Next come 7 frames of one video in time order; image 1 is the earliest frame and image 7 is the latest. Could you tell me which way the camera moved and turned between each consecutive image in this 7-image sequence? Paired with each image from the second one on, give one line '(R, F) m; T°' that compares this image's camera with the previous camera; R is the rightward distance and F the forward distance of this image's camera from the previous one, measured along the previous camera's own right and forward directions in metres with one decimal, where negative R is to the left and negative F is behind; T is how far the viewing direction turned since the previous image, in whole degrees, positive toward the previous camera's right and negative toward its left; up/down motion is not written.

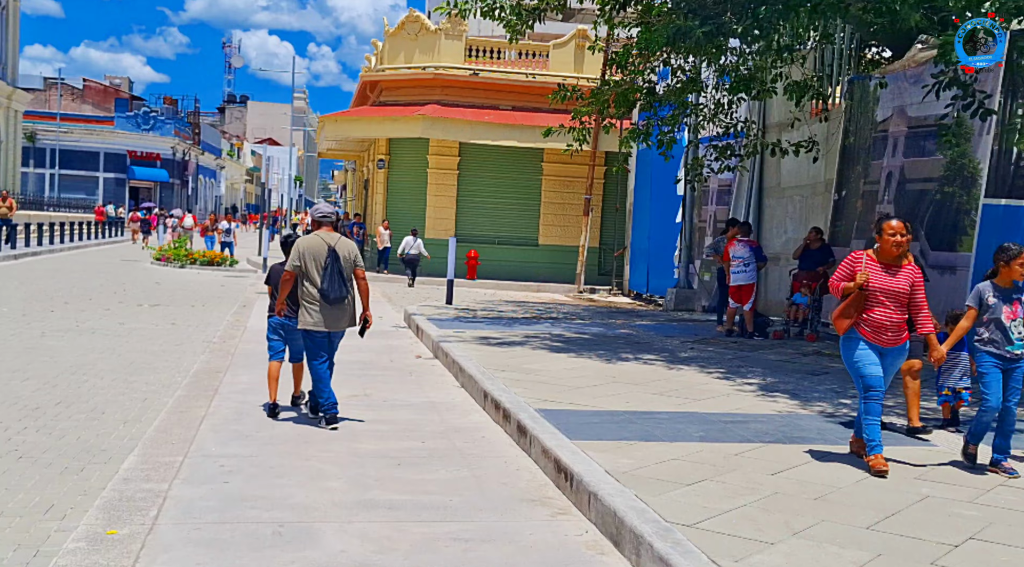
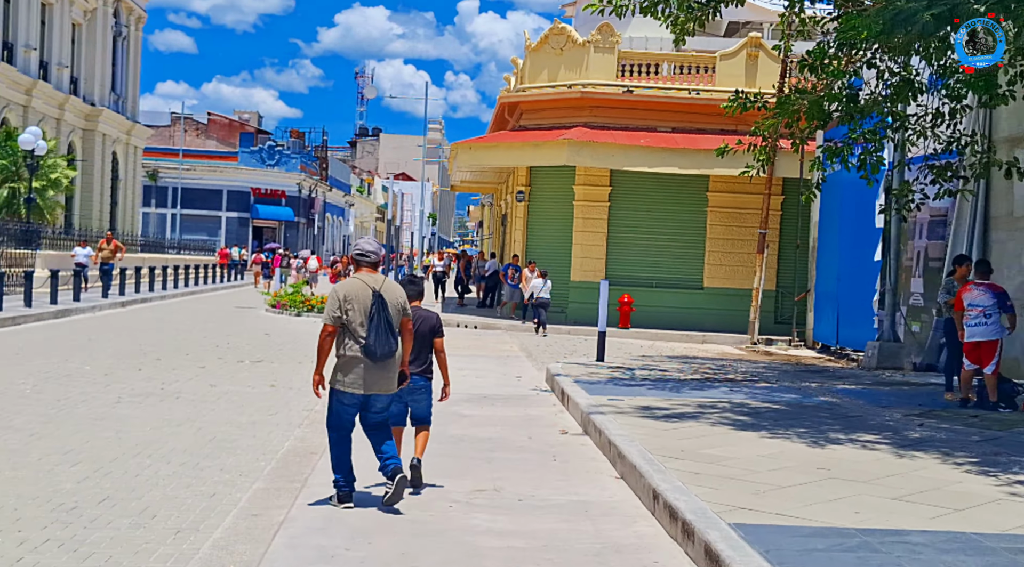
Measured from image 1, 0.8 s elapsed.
(-0.3, +2.9) m; -8°
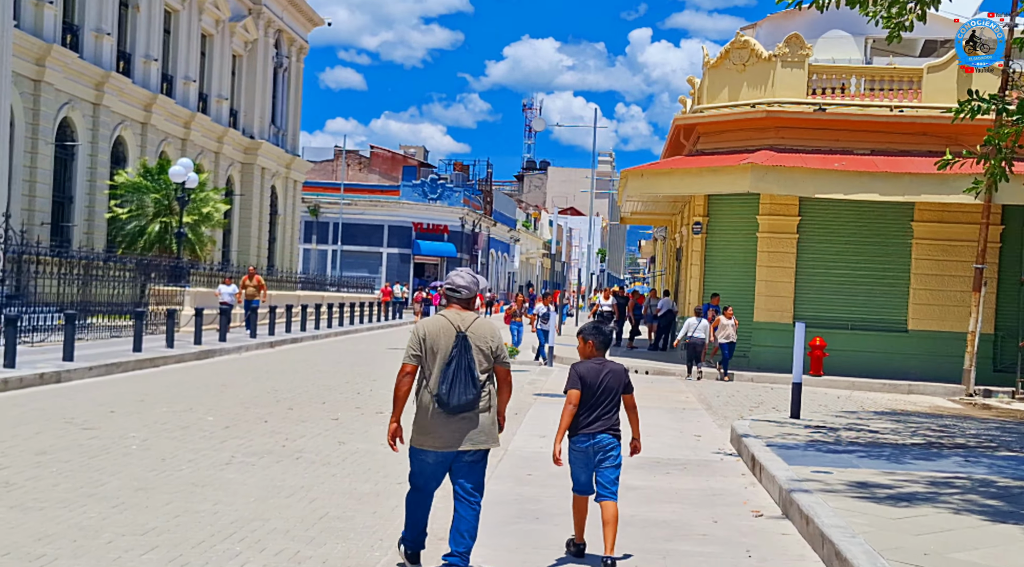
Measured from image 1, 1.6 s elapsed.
(-0.1, +2.0) m; -8°
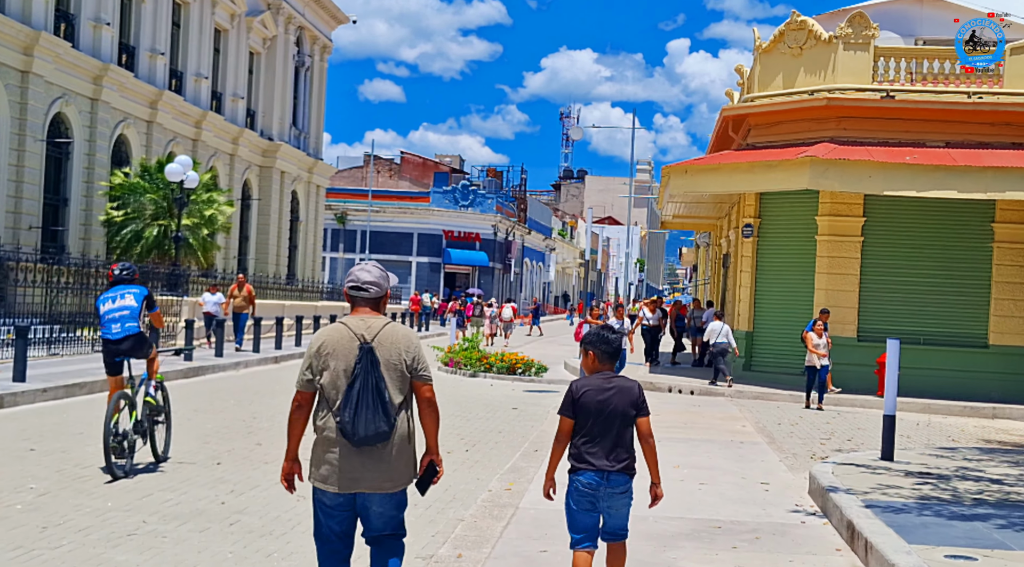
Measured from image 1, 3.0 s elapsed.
(+0.2, +2.7) m; -2°
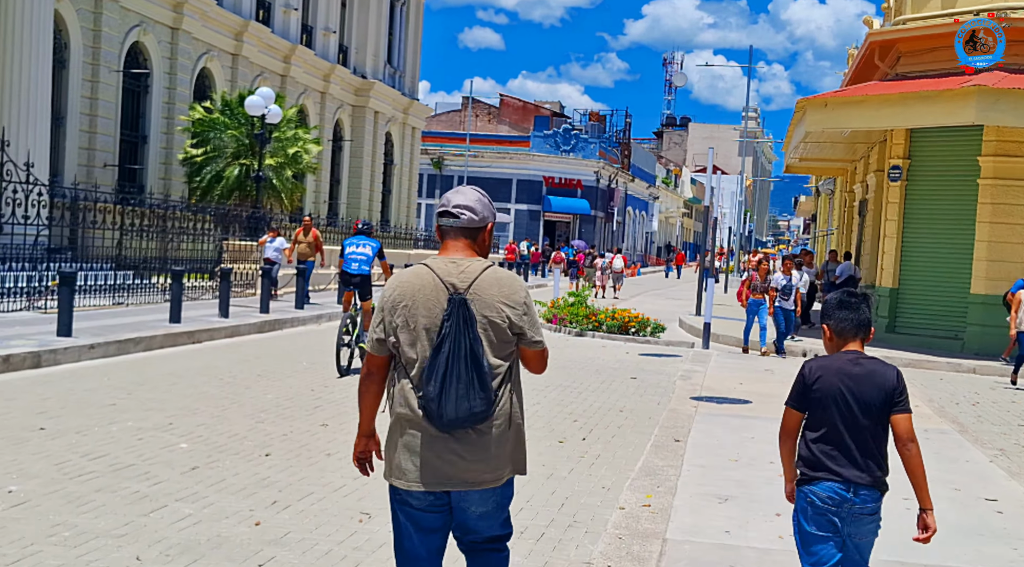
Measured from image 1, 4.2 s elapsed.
(-0.3, +2.6) m; -5°
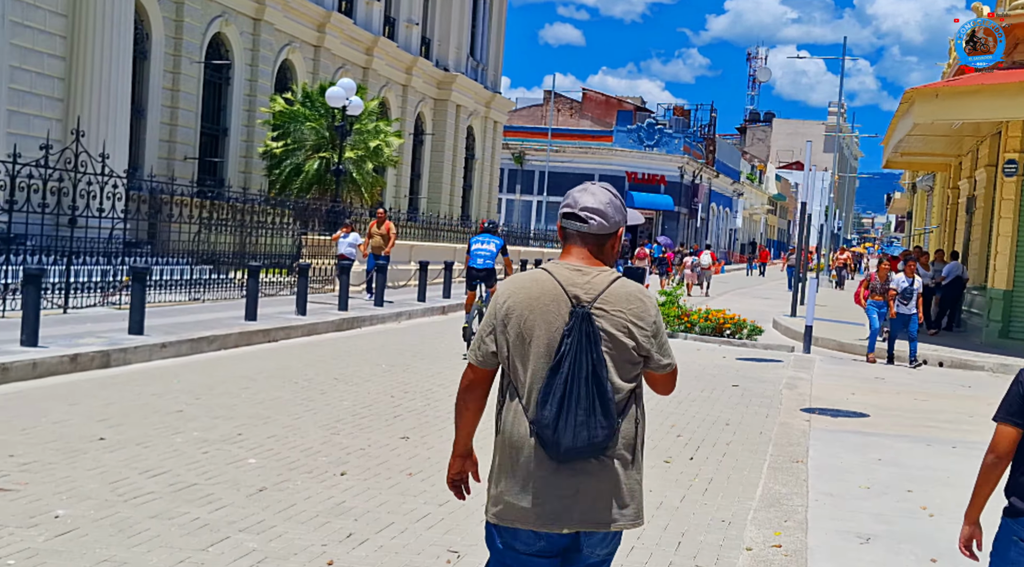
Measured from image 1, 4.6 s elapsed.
(-0.2, +0.9) m; -4°
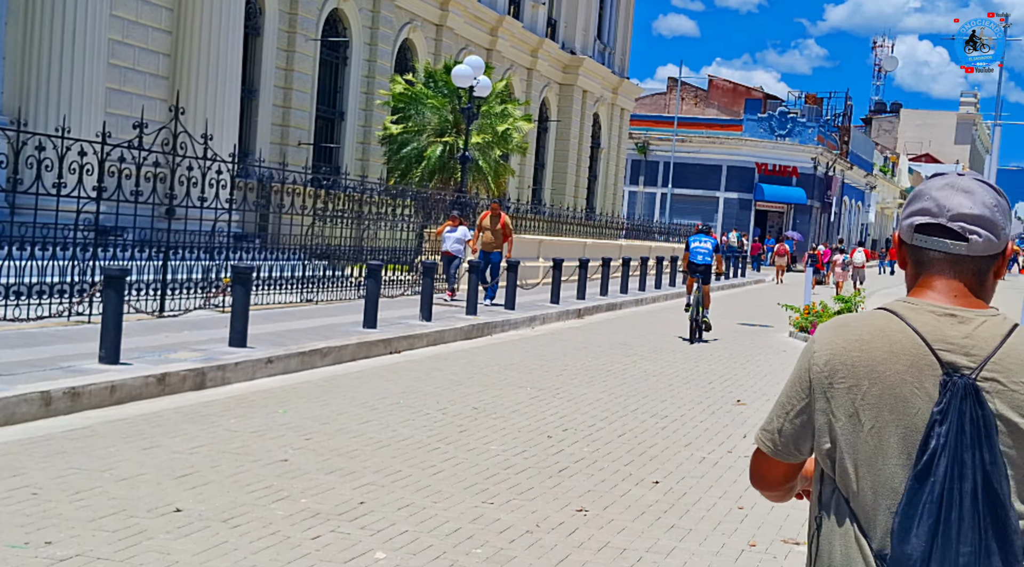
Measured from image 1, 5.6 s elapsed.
(-0.6, +2.3) m; -6°
